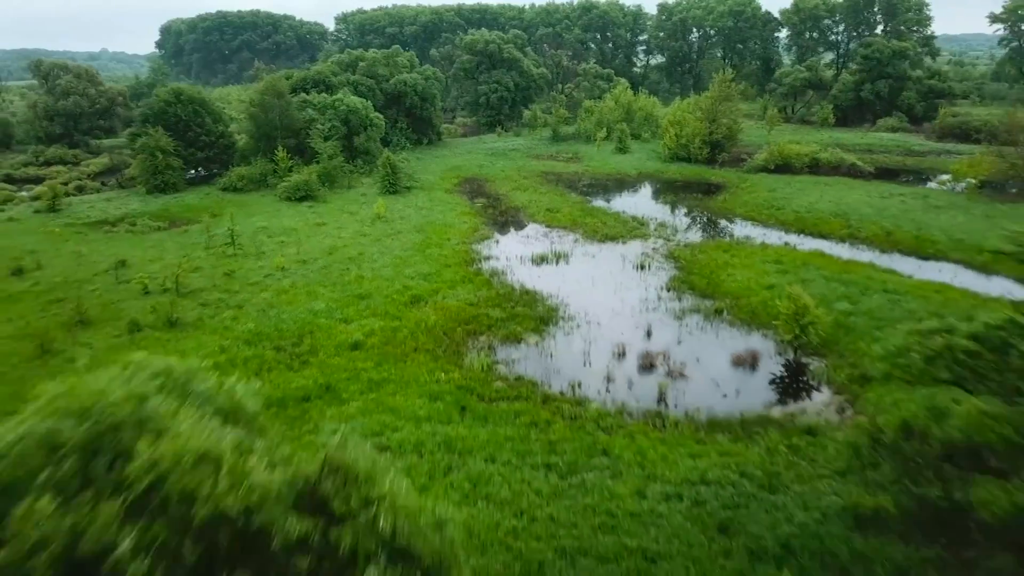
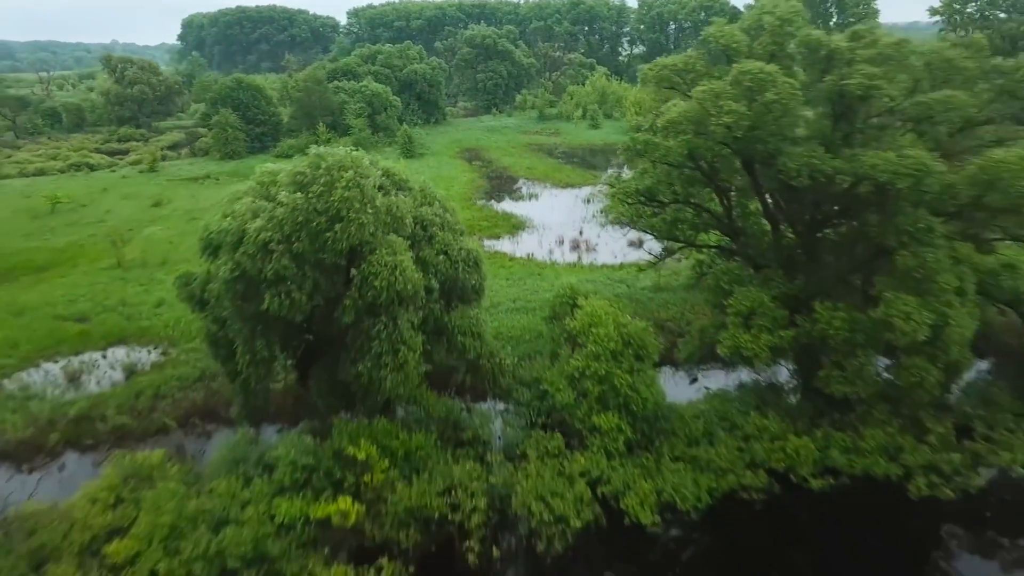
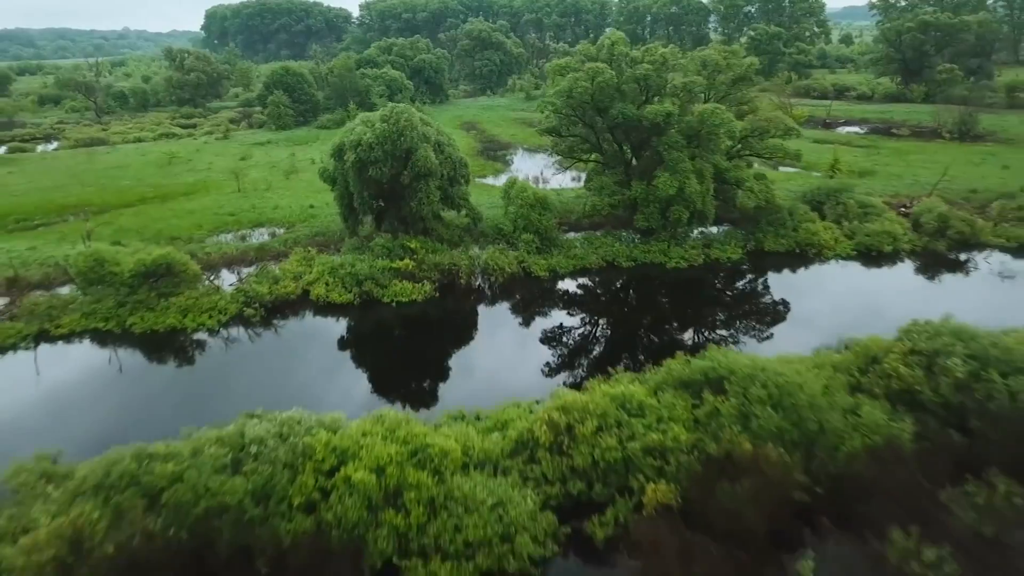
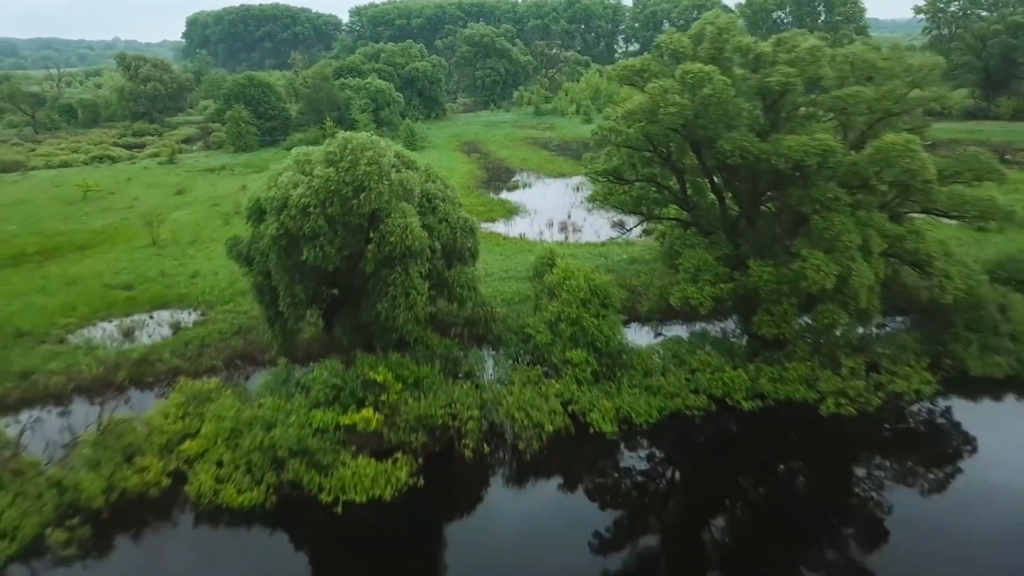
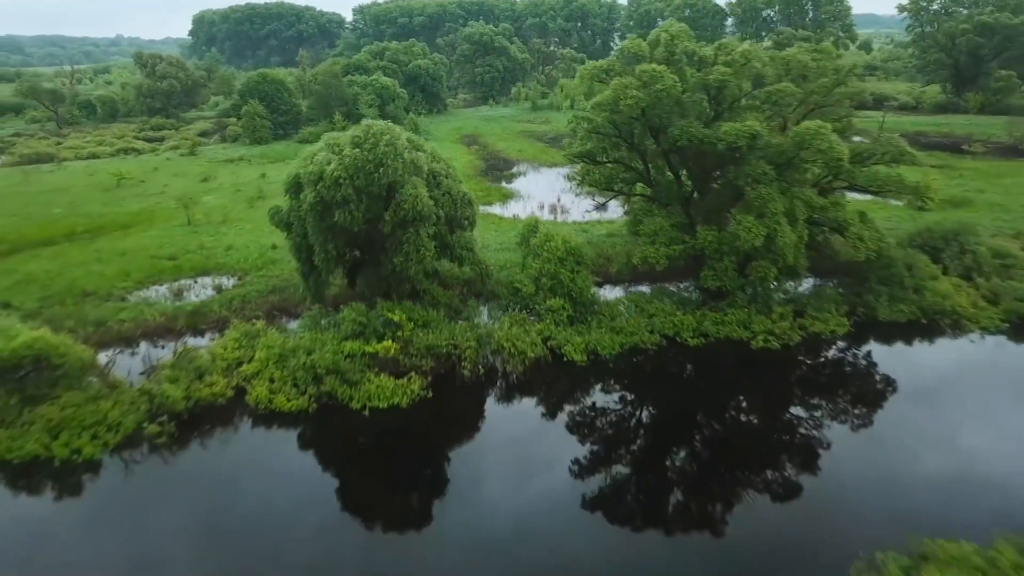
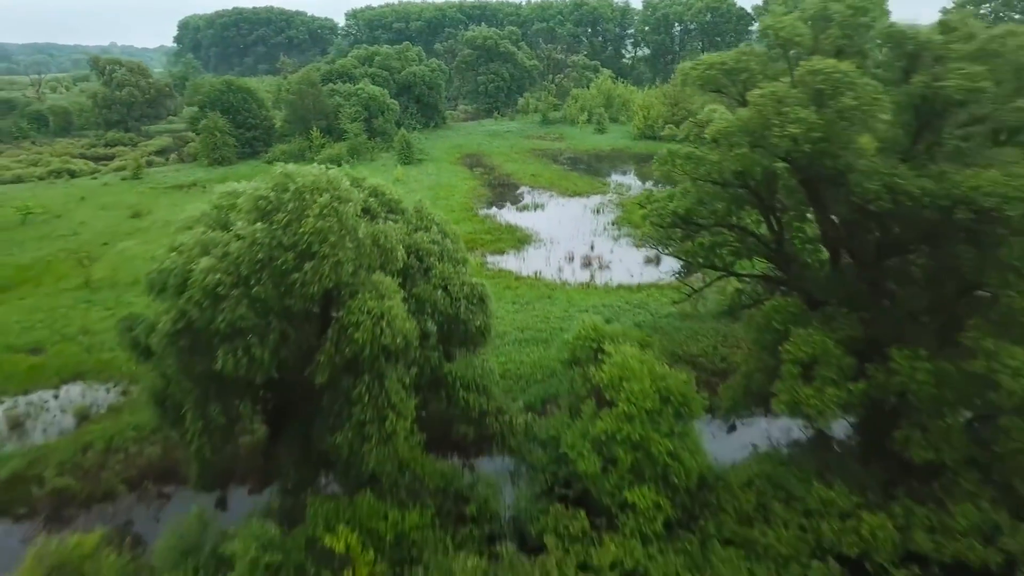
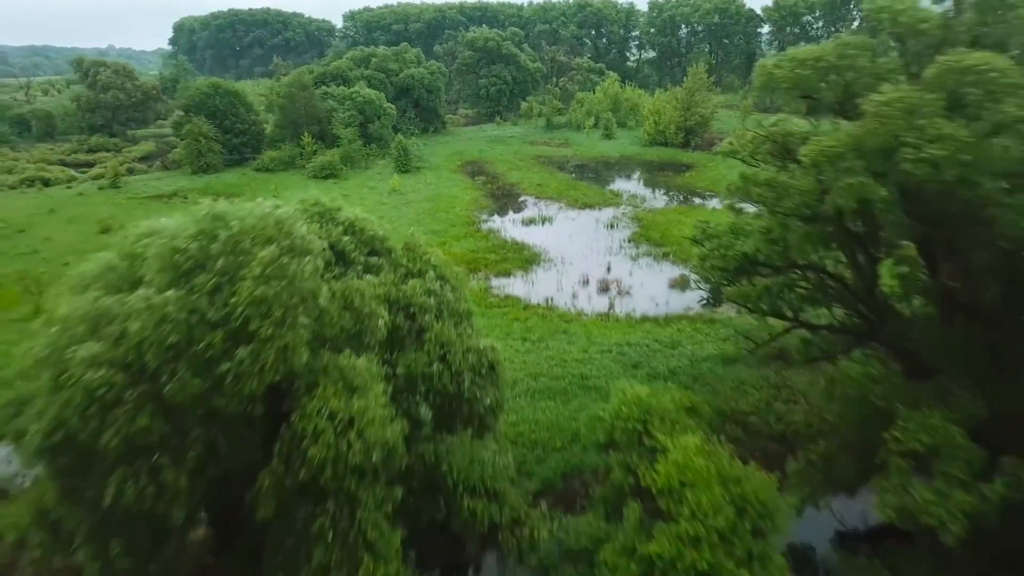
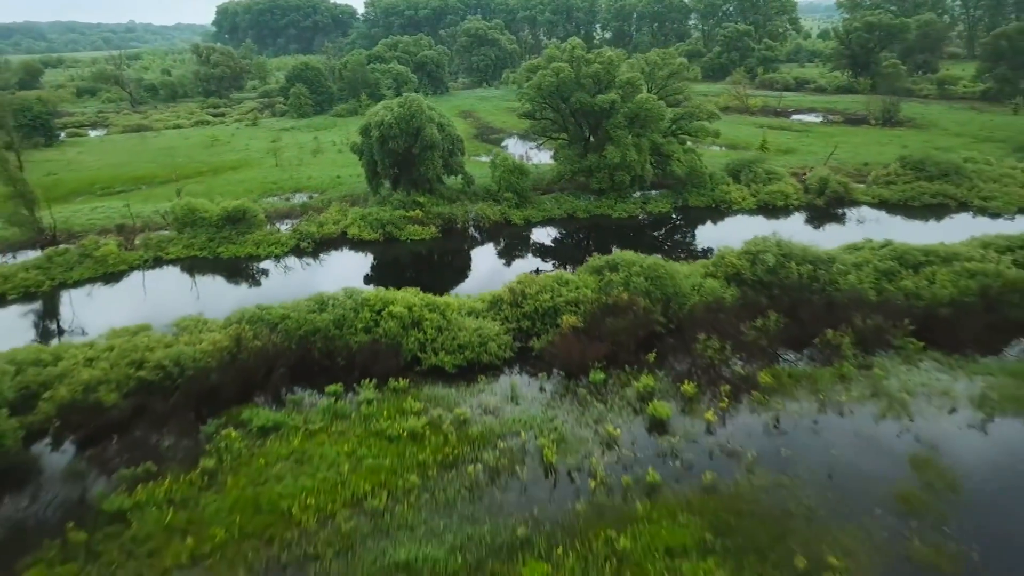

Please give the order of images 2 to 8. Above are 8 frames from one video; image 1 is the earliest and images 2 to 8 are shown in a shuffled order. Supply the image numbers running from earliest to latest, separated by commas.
7, 6, 2, 4, 5, 3, 8
